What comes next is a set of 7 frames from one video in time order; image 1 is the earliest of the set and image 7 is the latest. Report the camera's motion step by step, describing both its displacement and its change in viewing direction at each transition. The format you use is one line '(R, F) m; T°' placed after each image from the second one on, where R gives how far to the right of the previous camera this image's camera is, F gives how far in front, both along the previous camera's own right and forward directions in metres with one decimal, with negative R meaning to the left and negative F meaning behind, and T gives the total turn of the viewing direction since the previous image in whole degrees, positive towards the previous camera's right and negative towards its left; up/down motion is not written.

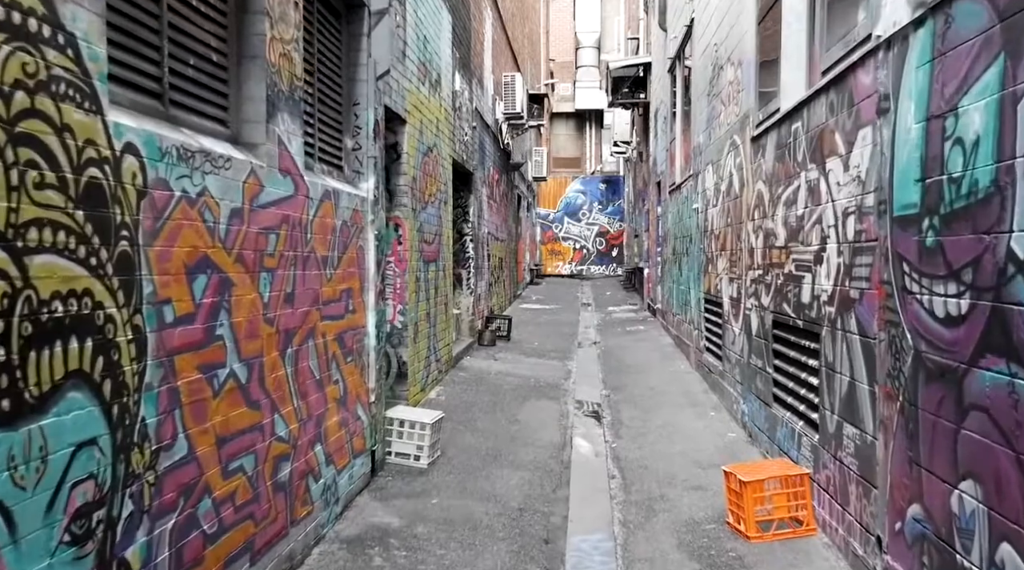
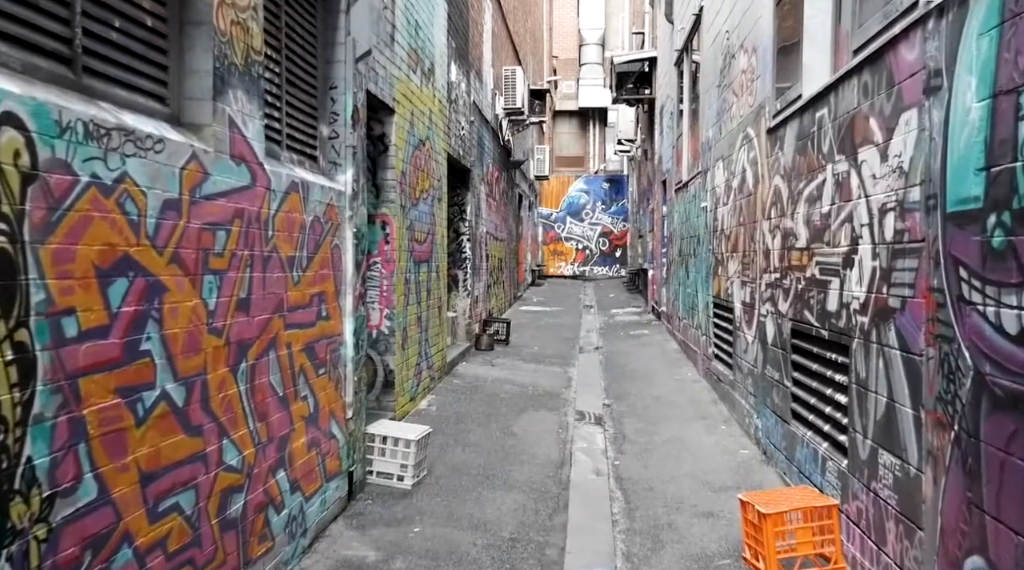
(+0.1, +0.5) m; 0°
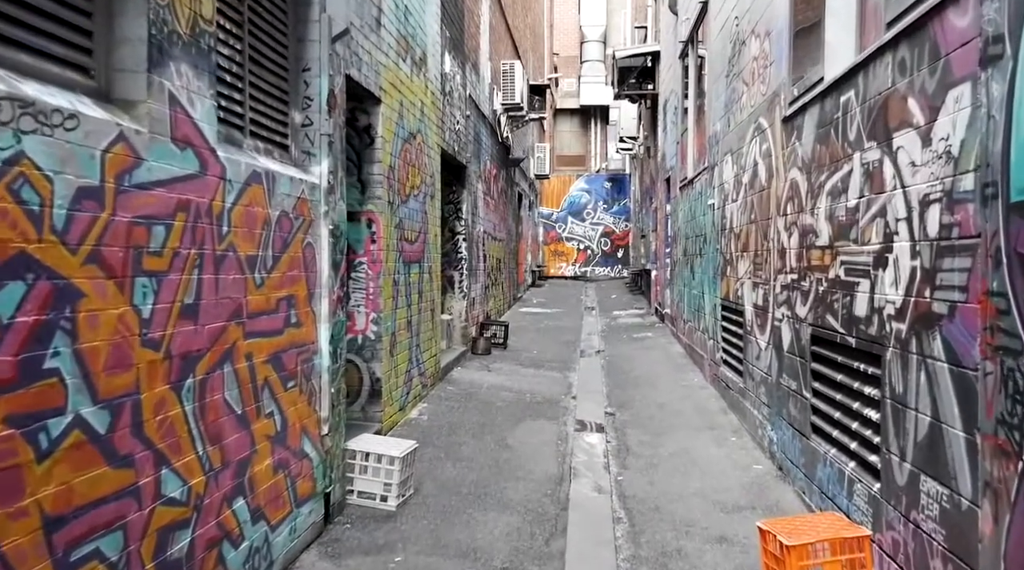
(+0.1, +0.4) m; 0°
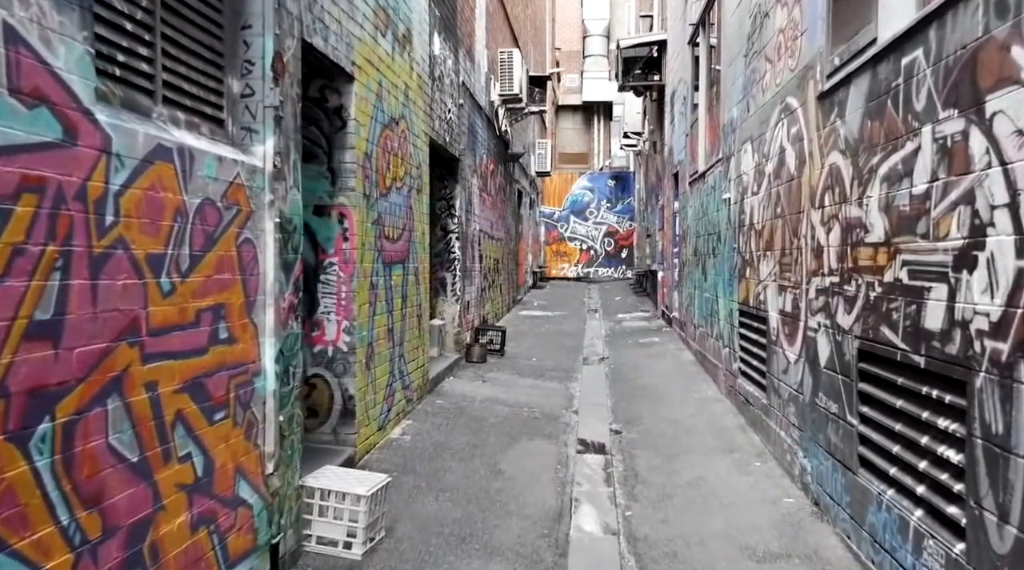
(+0.1, +0.7) m; 0°
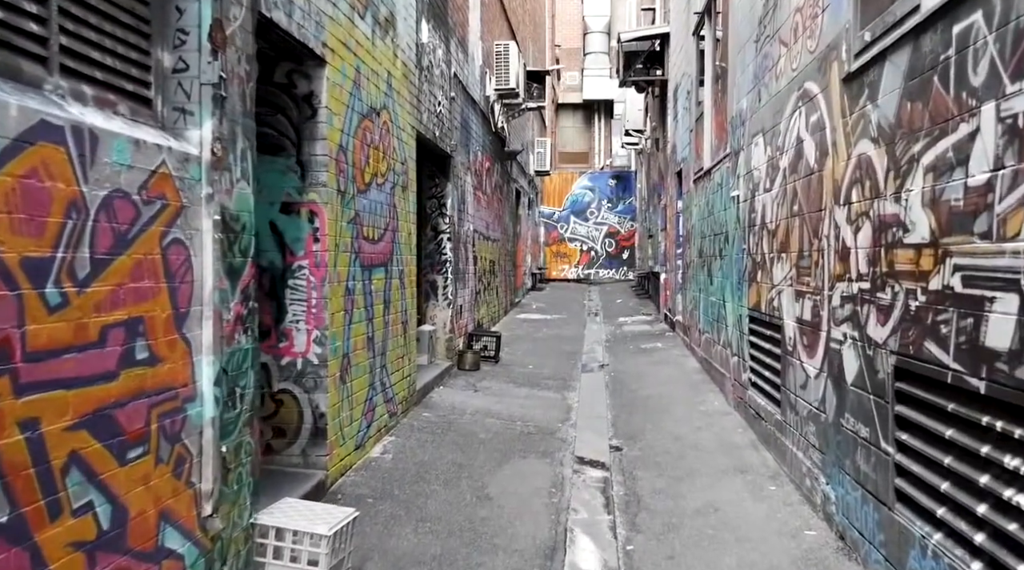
(+0.1, +0.5) m; 0°
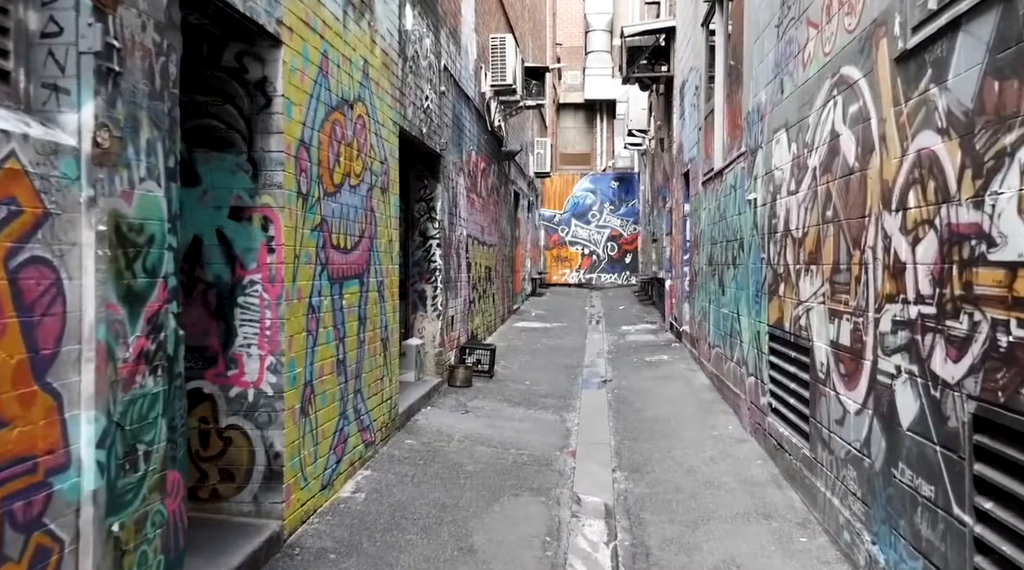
(+0.1, +0.7) m; 0°
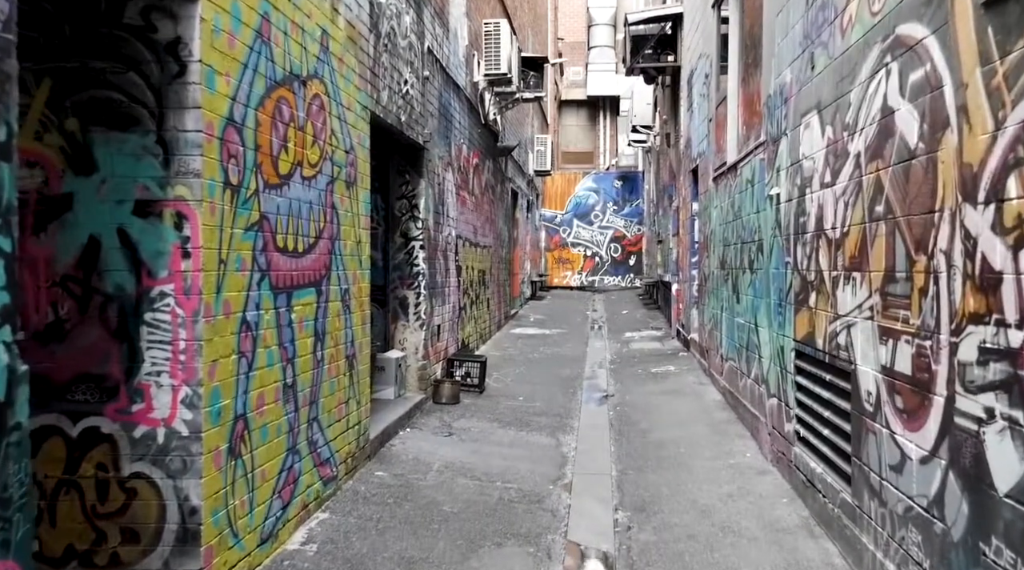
(+0.1, +0.8) m; 0°
